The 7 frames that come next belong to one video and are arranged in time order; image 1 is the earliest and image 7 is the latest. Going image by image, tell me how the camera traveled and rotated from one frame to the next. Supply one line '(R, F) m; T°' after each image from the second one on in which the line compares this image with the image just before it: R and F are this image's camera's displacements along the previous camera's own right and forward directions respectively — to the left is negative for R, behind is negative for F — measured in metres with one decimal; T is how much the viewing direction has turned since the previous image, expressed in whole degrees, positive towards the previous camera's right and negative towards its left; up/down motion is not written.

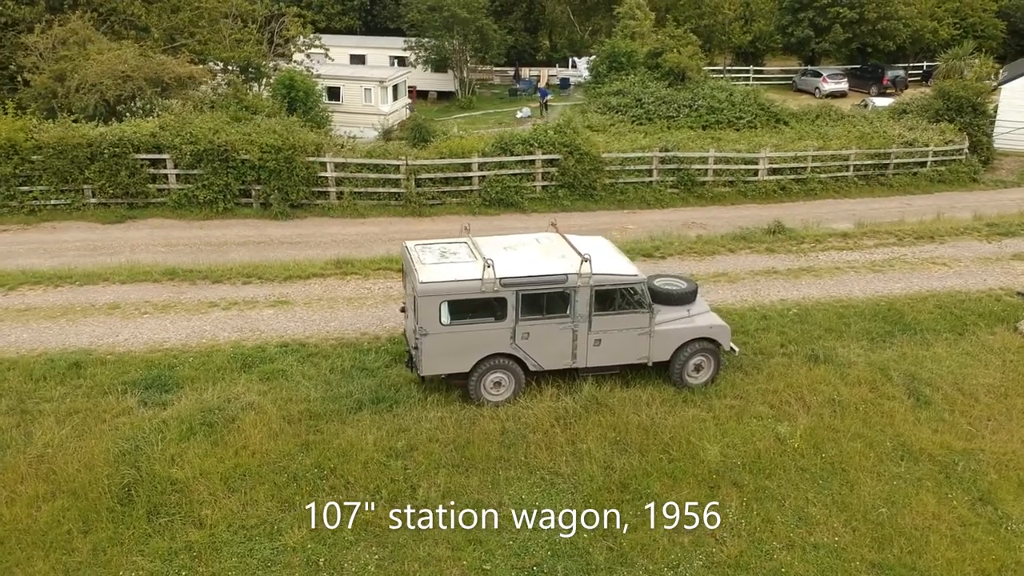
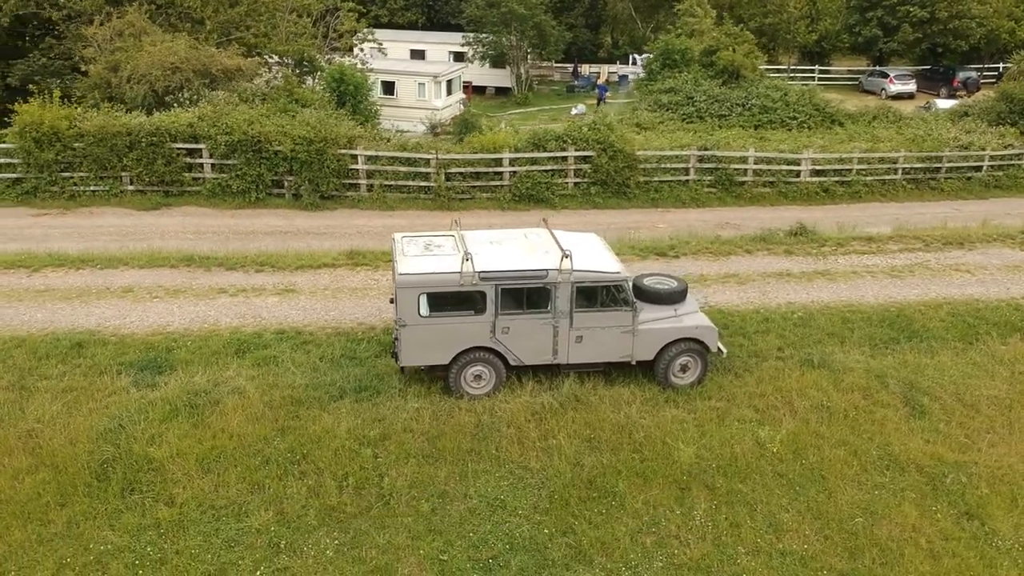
(+1.1, 0.0) m; -4°
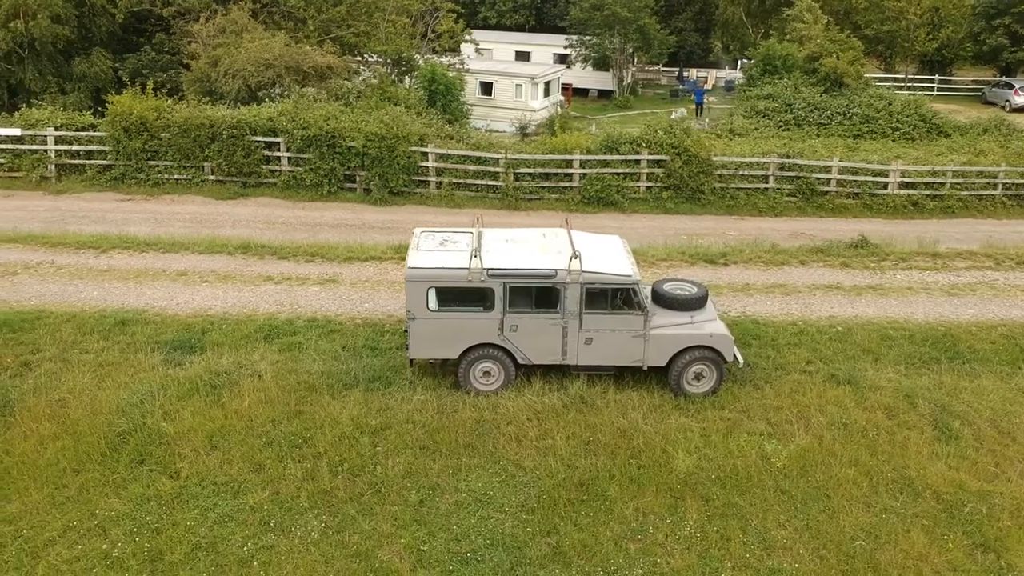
(+1.3, 0.0) m; -7°
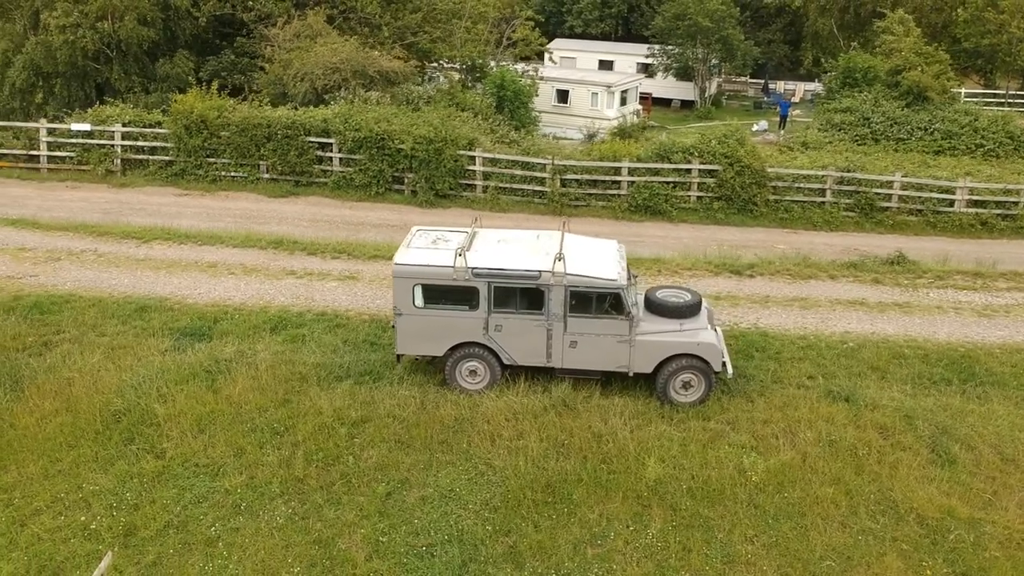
(+1.4, 0.0) m; -6°
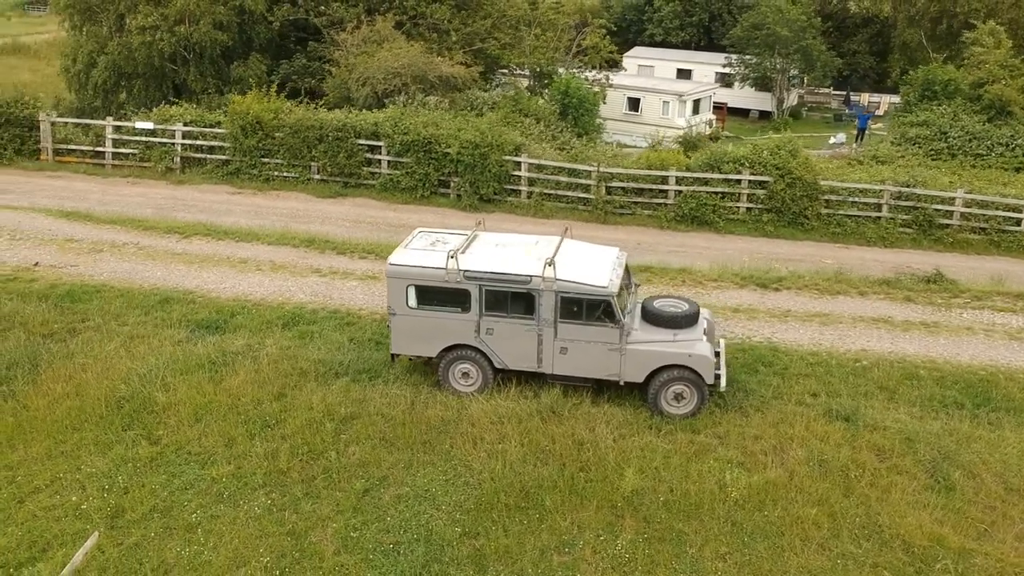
(+1.2, +0.1) m; -5°
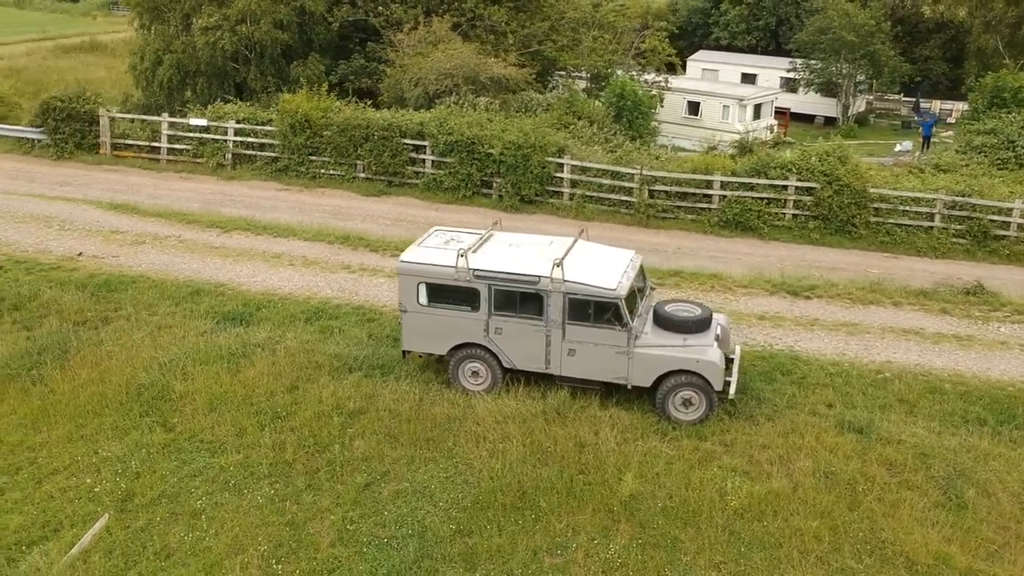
(+0.8, 0.0) m; -4°
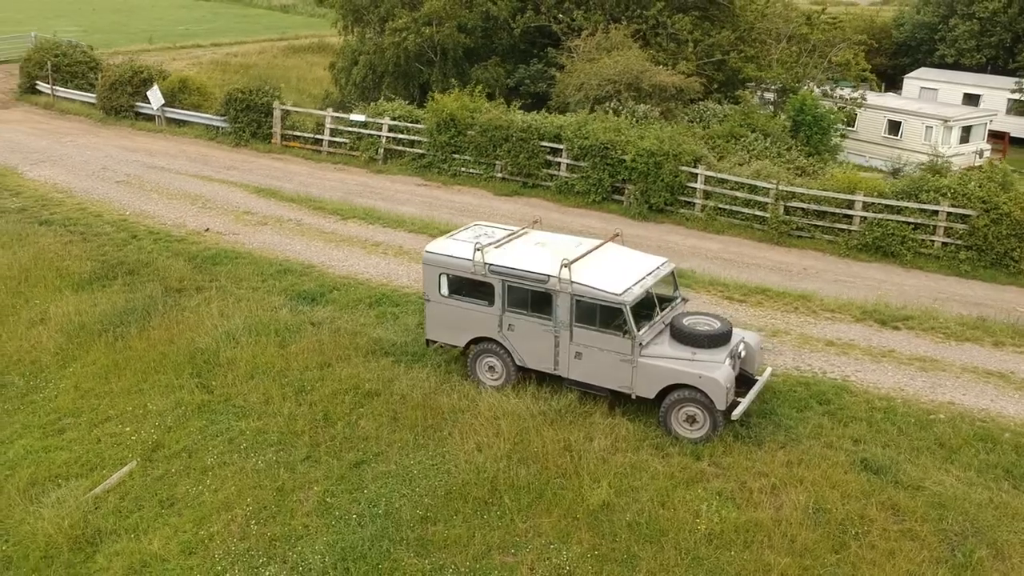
(+2.7, +0.3) m; -13°
